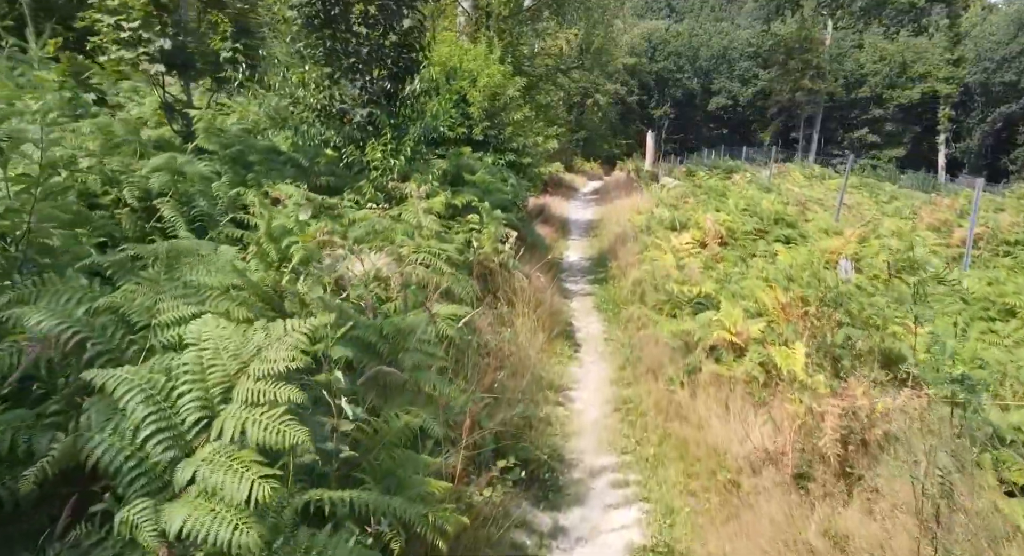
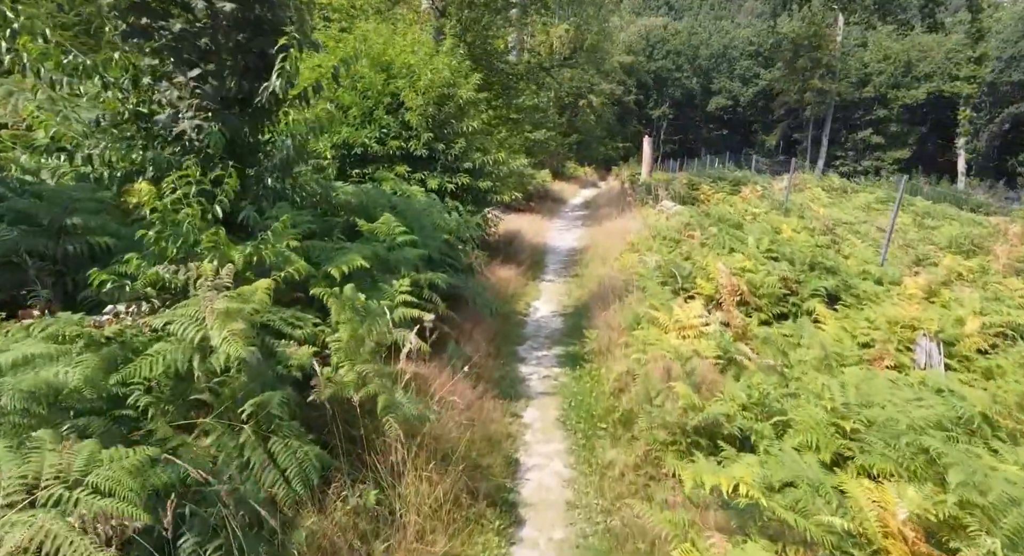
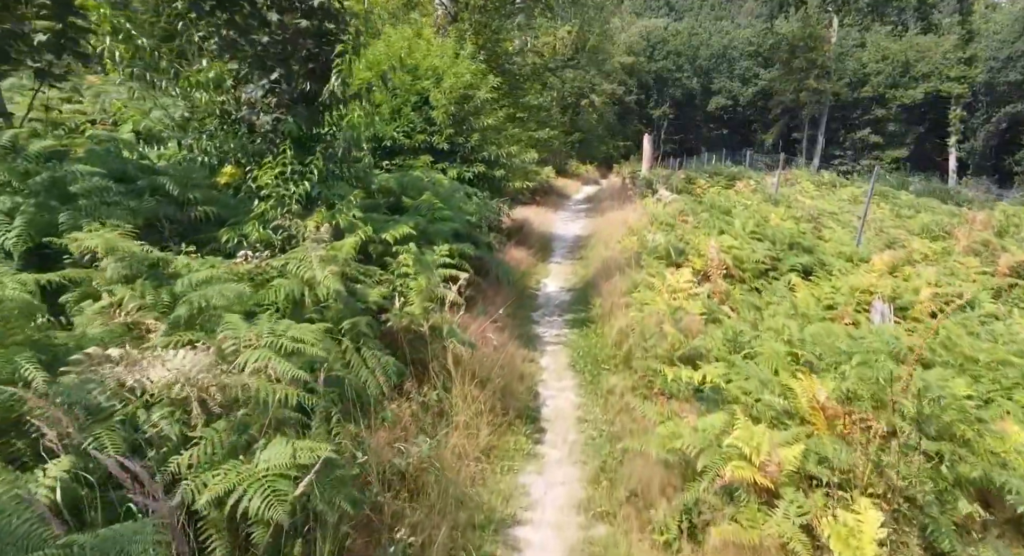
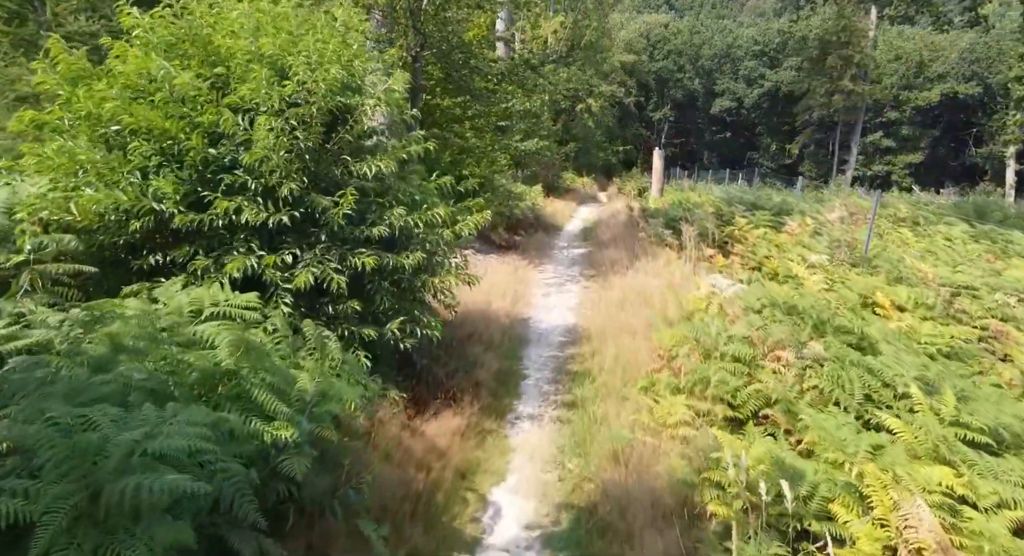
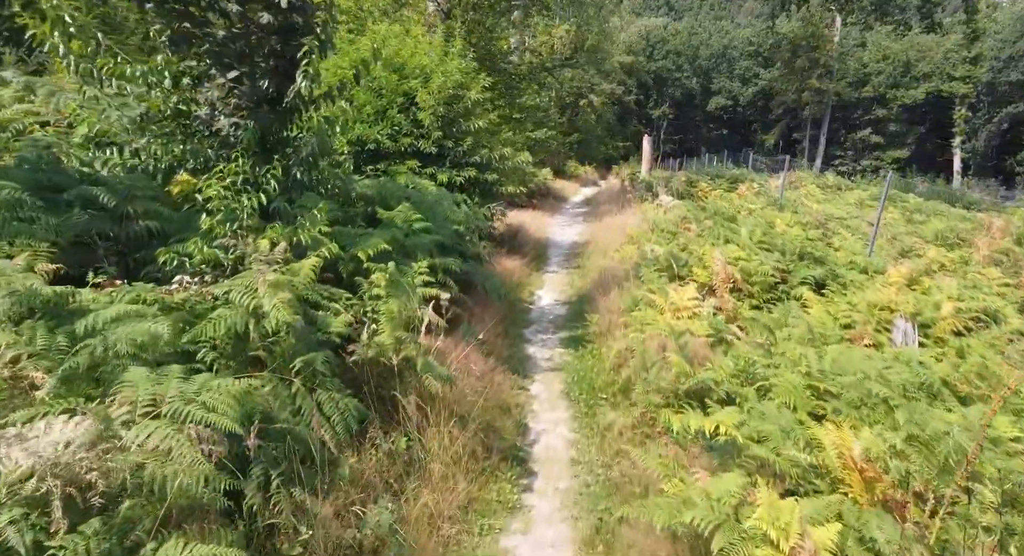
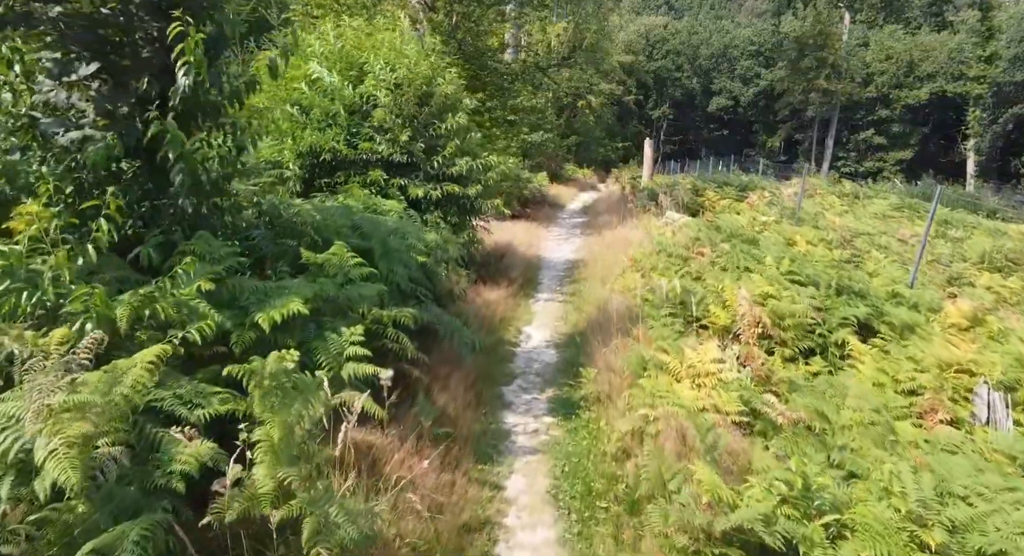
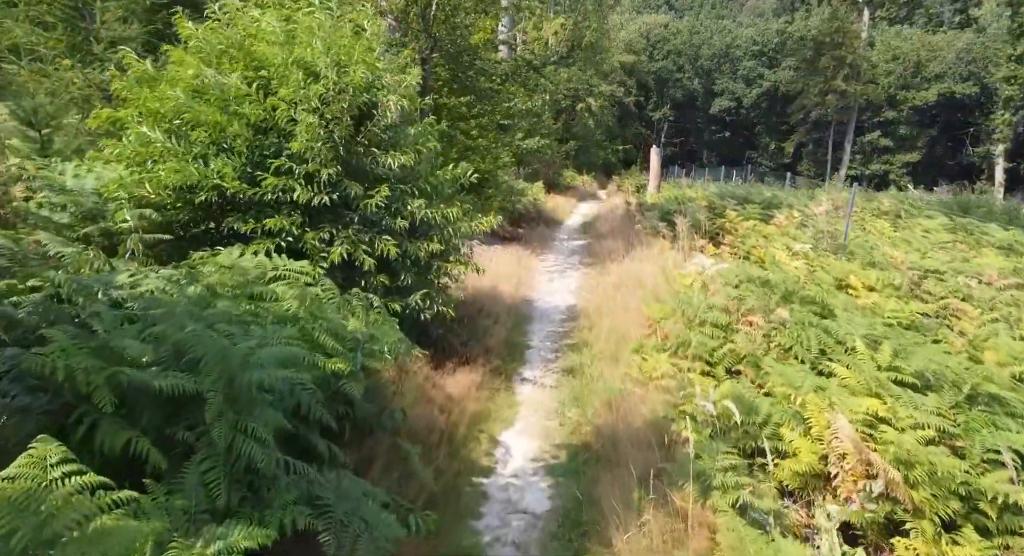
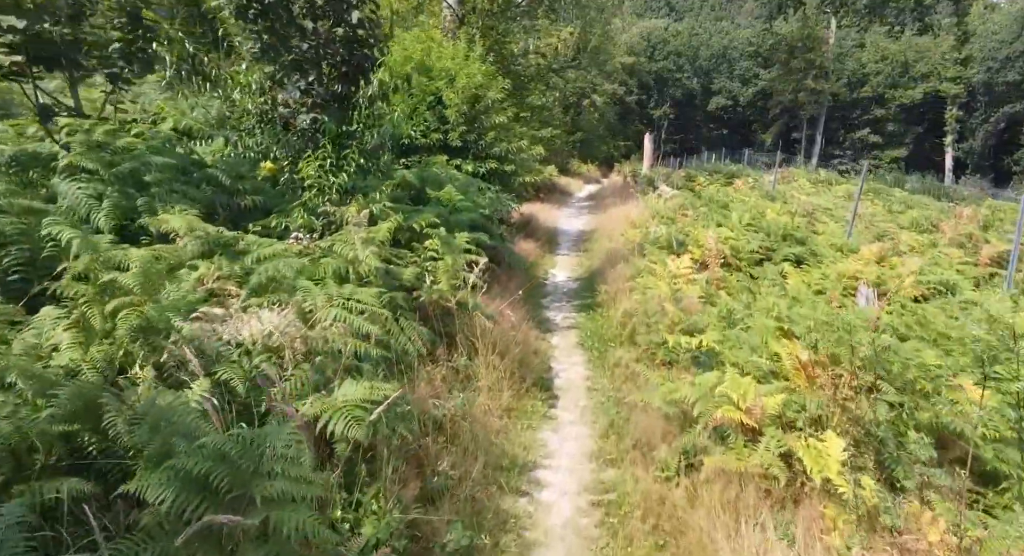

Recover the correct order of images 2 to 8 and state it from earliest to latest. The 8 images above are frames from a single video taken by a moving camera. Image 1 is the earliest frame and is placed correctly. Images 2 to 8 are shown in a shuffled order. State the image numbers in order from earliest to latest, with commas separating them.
8, 3, 5, 2, 6, 7, 4
